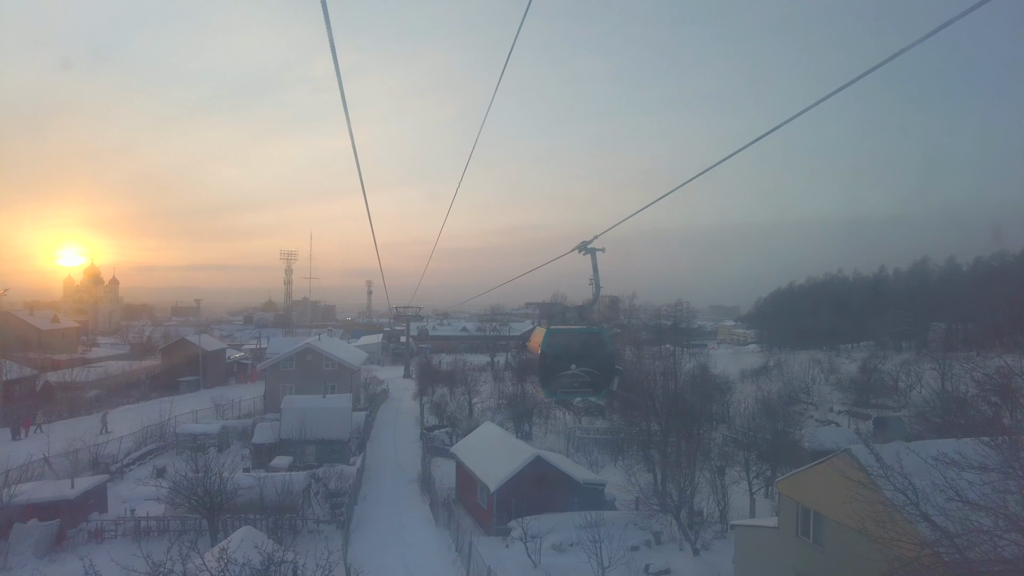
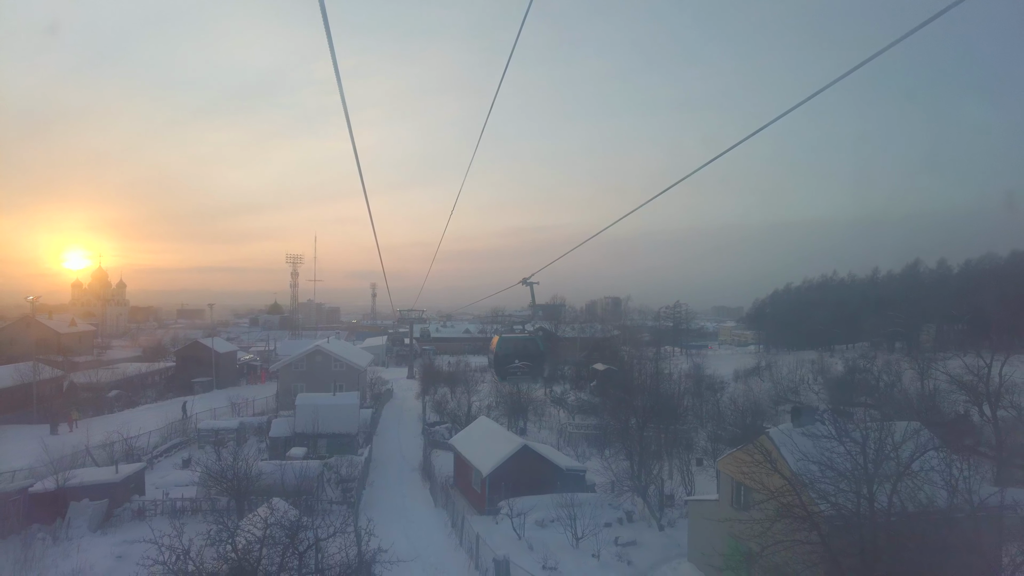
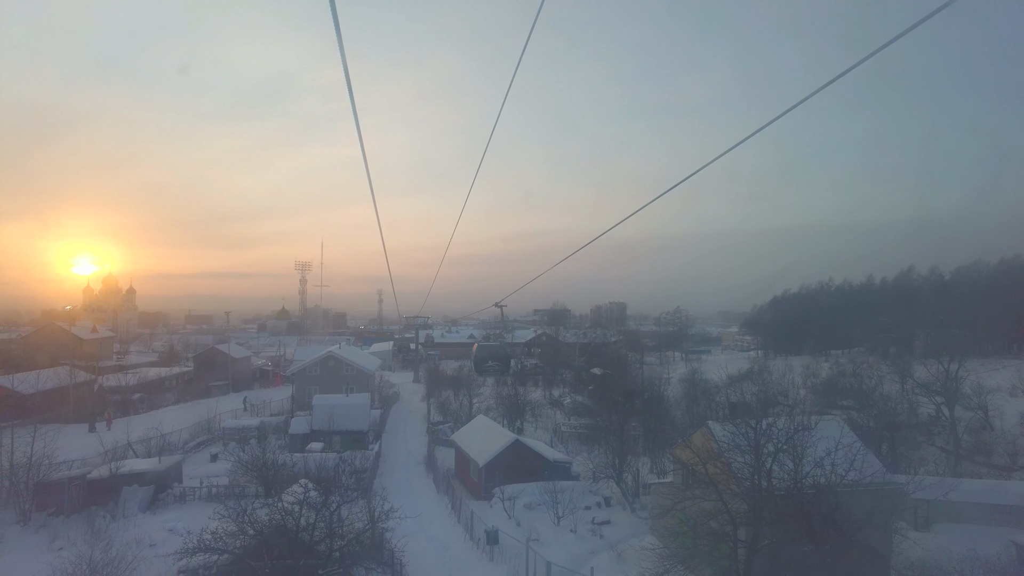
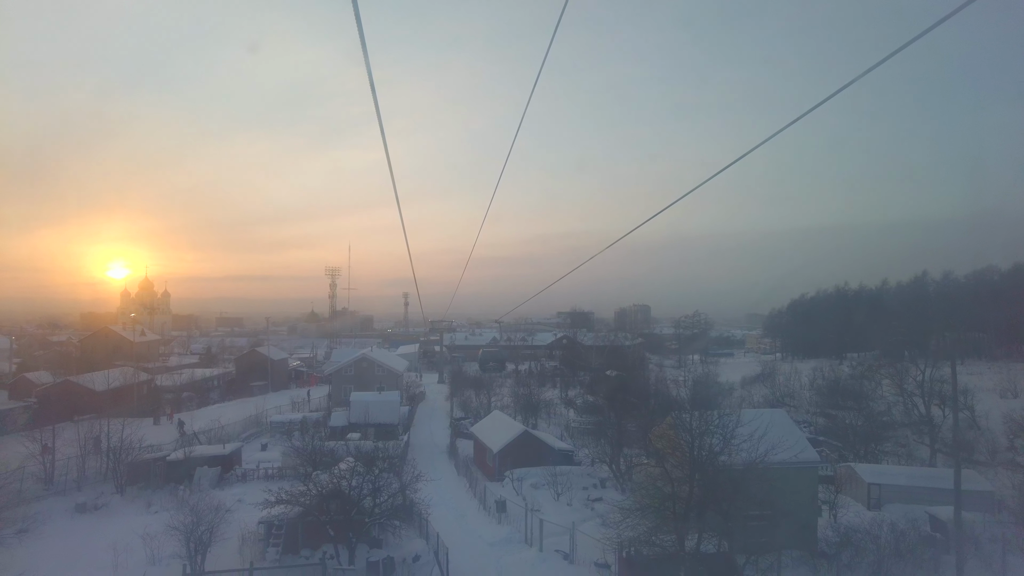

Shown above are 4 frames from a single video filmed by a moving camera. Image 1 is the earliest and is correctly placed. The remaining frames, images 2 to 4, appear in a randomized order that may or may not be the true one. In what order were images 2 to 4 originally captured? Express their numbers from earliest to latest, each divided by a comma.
2, 3, 4
